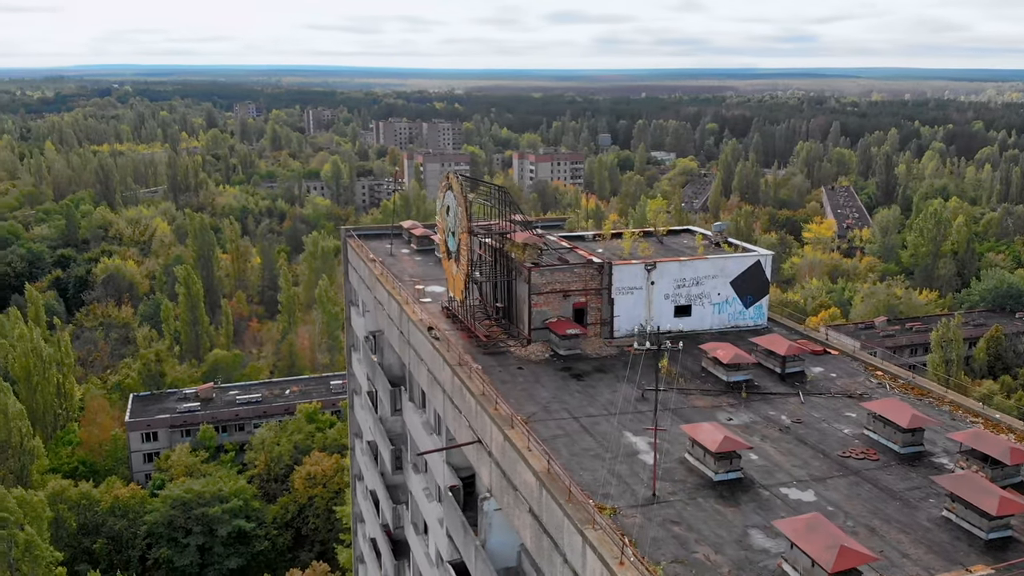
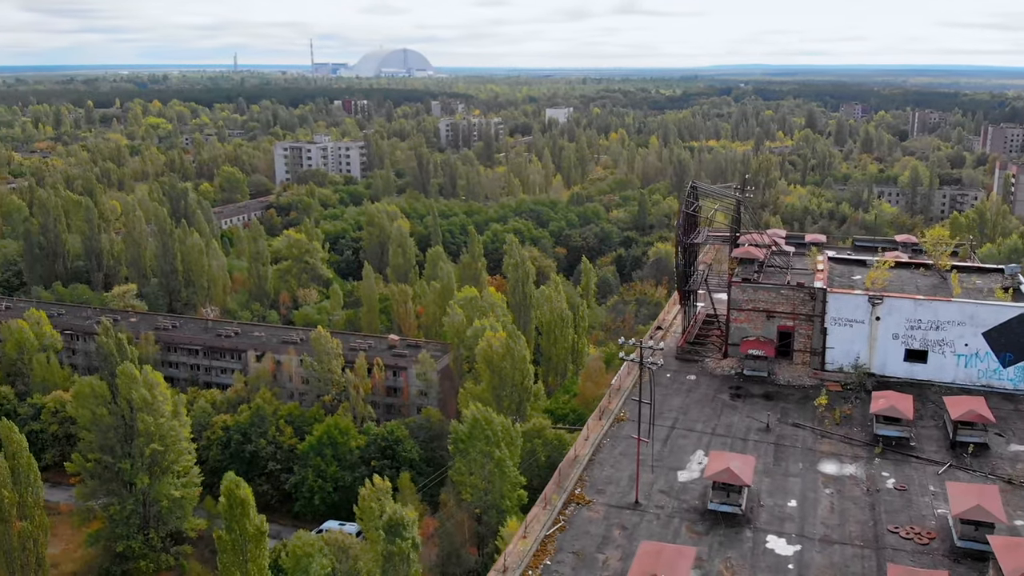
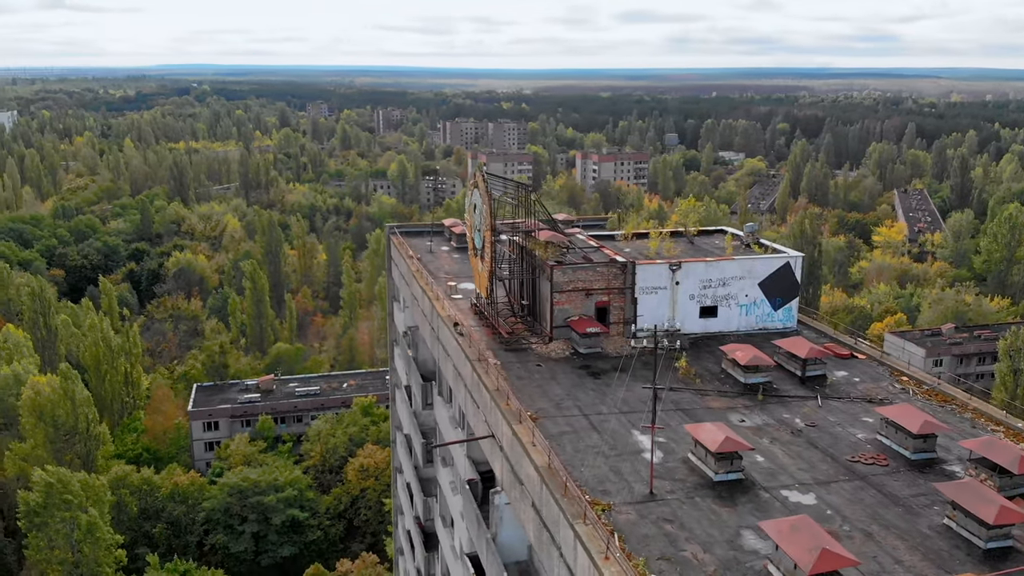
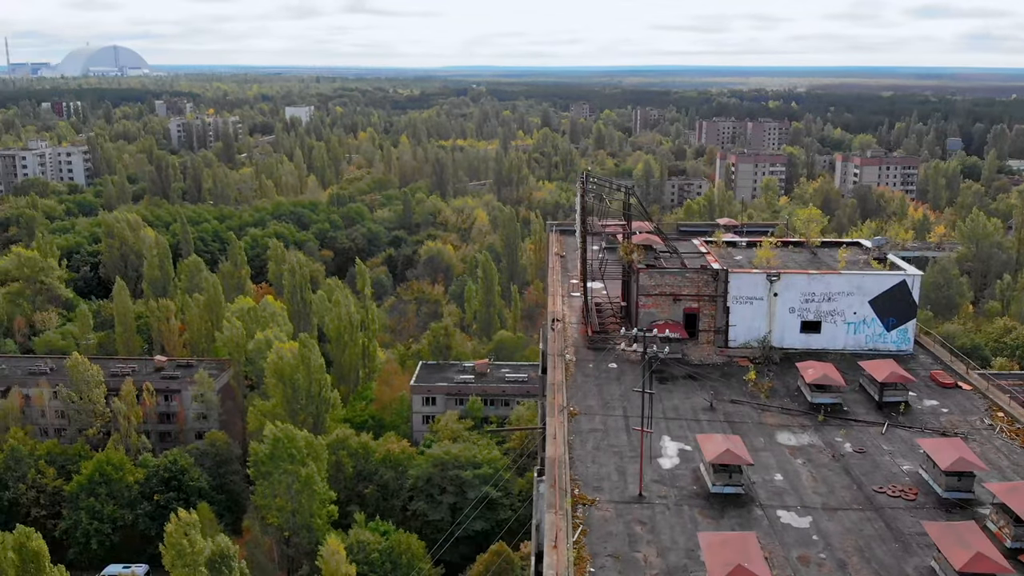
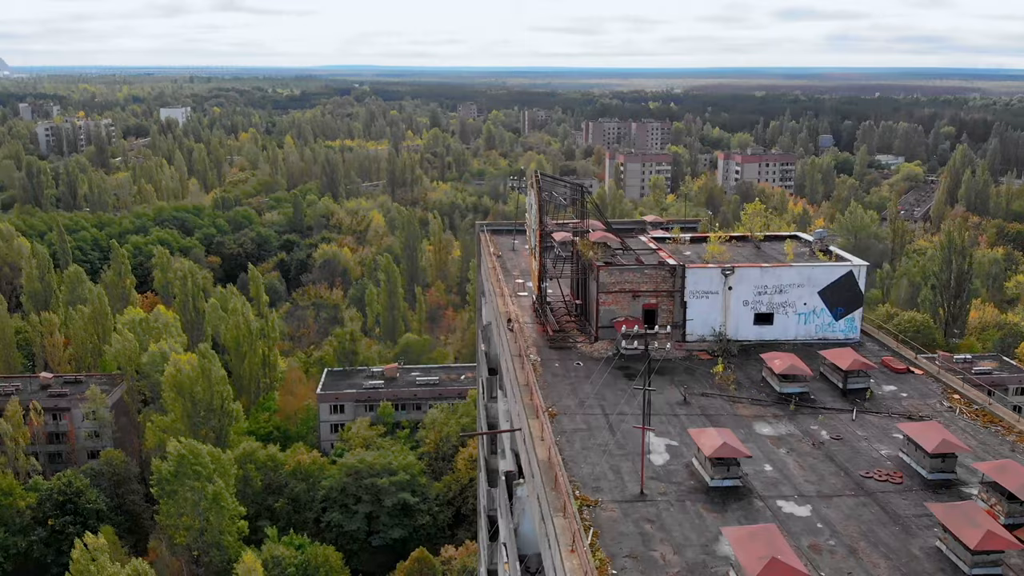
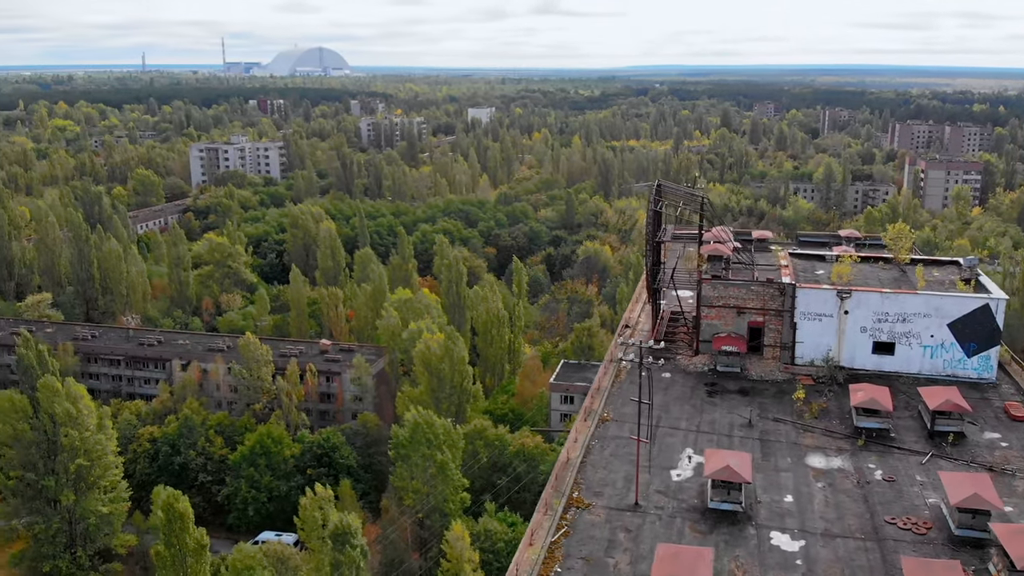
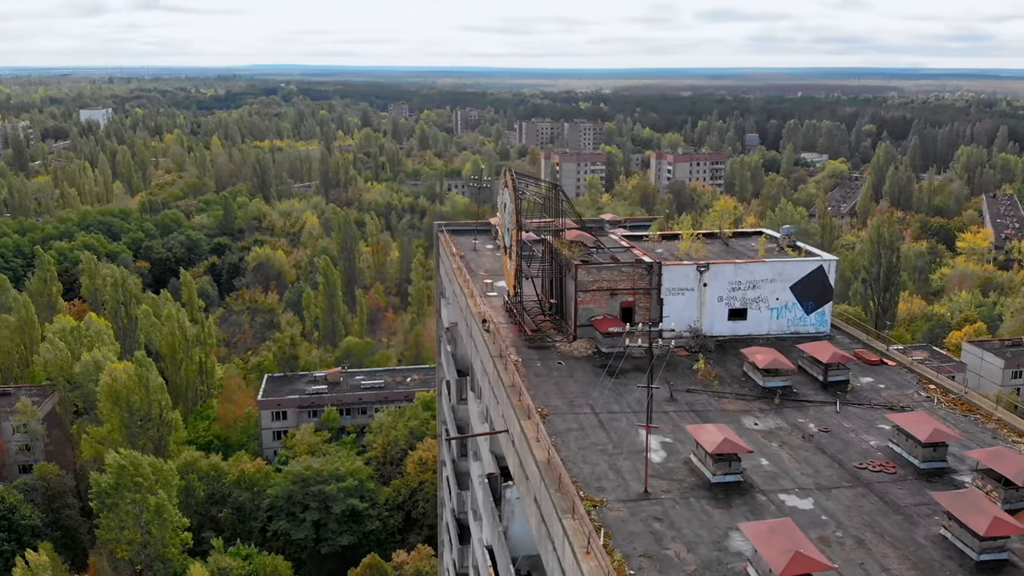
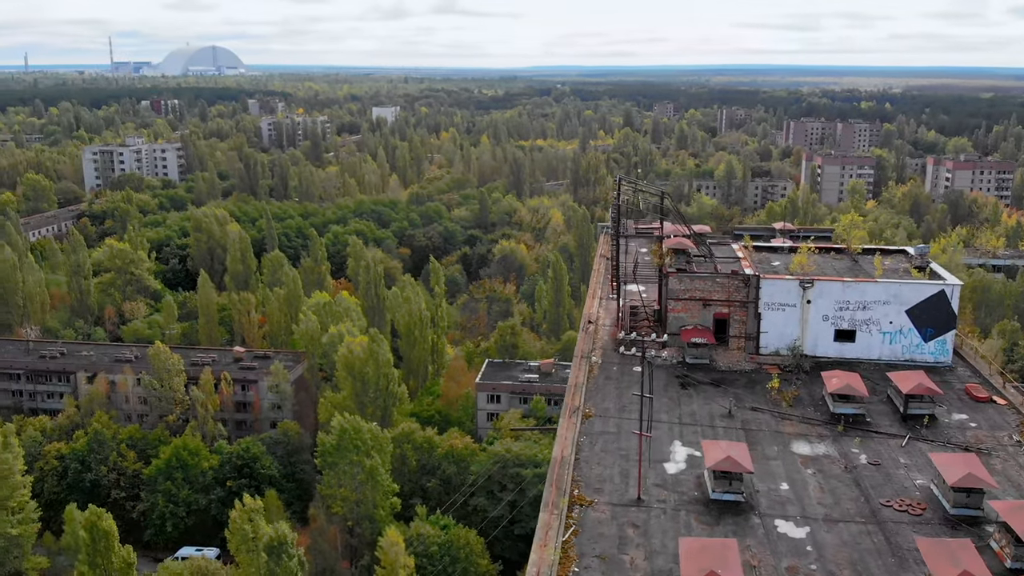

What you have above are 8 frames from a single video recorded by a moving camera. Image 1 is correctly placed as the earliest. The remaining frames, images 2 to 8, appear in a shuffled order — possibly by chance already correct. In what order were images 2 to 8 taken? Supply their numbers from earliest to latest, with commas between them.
3, 7, 5, 4, 8, 6, 2
